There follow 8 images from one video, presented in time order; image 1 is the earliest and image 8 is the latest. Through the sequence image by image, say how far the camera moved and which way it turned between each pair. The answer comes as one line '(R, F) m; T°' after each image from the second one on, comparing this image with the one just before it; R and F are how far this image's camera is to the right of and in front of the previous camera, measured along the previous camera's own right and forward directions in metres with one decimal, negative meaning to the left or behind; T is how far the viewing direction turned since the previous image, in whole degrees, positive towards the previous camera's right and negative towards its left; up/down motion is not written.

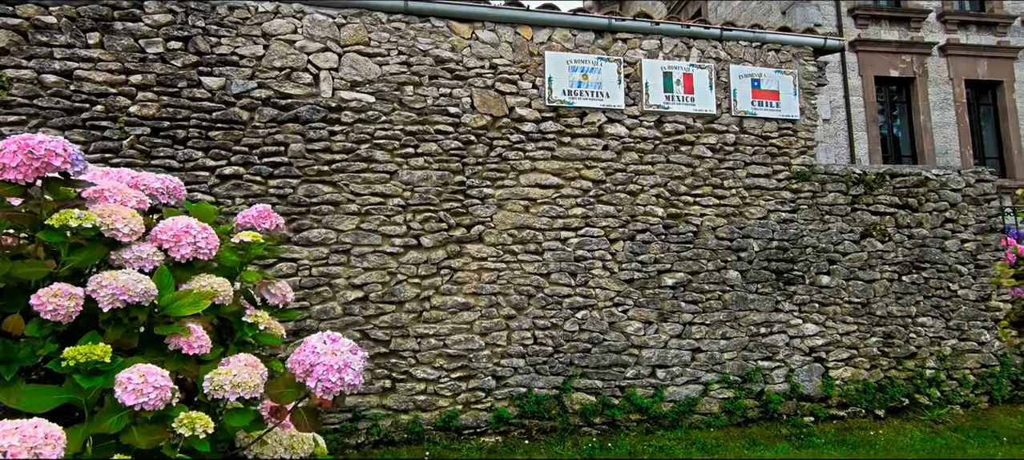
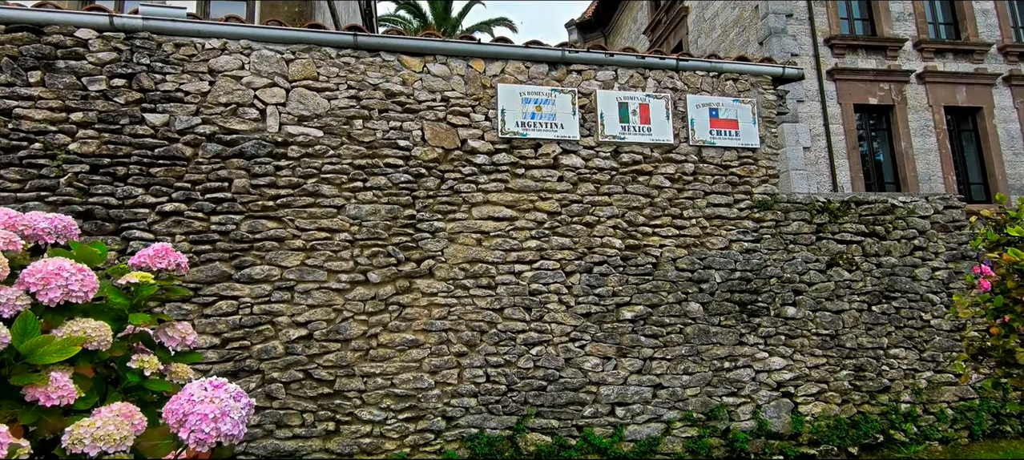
(+0.4, +0.1) m; 0°
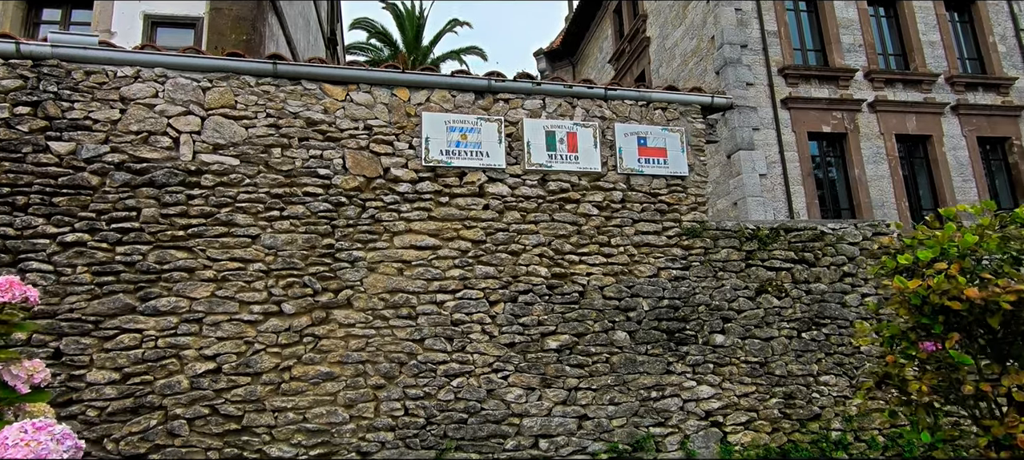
(+0.5, 0.0) m; +2°
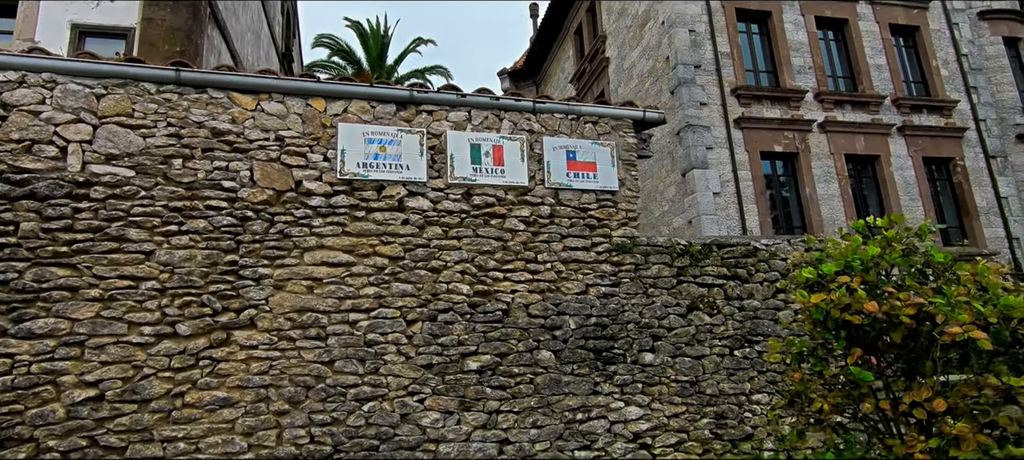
(+0.5, +0.2) m; +3°
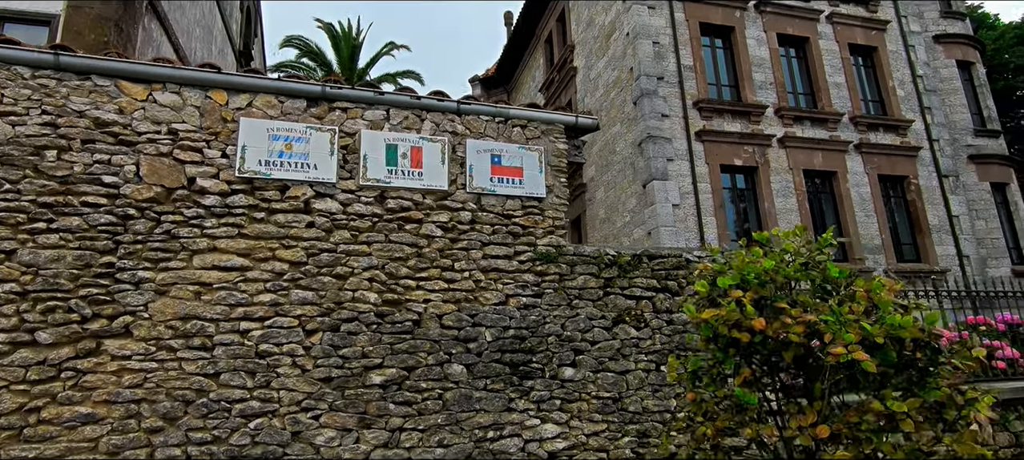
(+0.6, +0.3) m; +2°
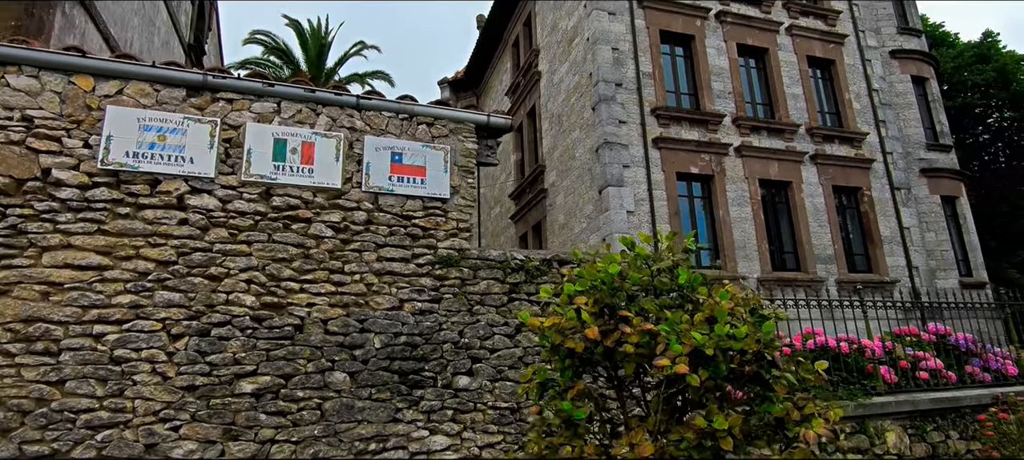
(+0.7, +0.2) m; +2°
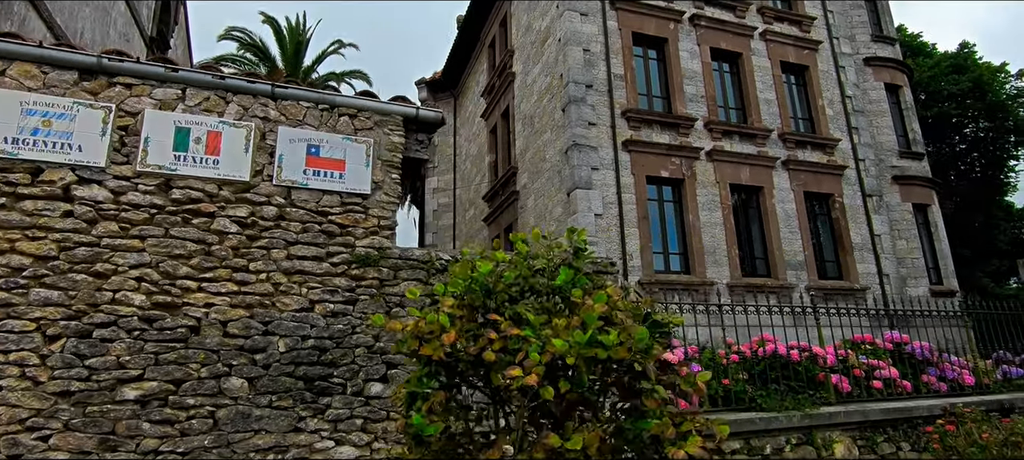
(+0.6, +0.3) m; +1°
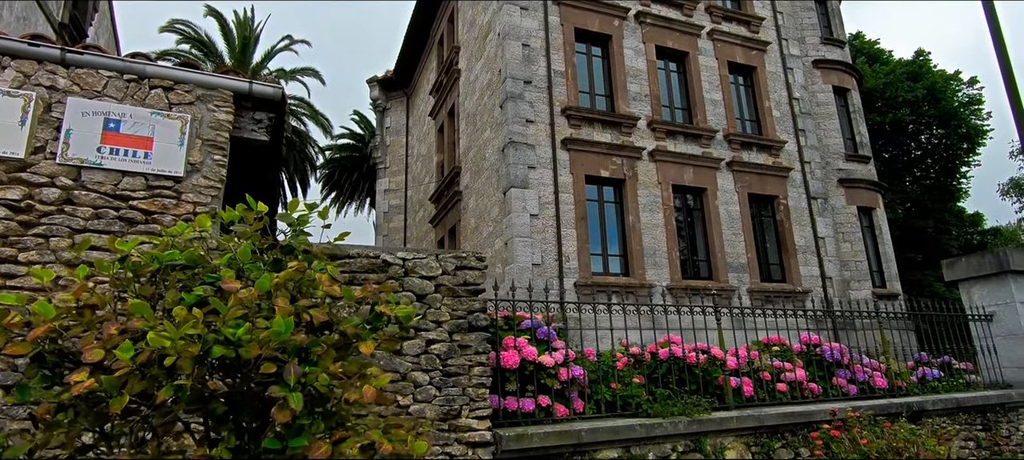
(+1.1, +0.5) m; +2°
